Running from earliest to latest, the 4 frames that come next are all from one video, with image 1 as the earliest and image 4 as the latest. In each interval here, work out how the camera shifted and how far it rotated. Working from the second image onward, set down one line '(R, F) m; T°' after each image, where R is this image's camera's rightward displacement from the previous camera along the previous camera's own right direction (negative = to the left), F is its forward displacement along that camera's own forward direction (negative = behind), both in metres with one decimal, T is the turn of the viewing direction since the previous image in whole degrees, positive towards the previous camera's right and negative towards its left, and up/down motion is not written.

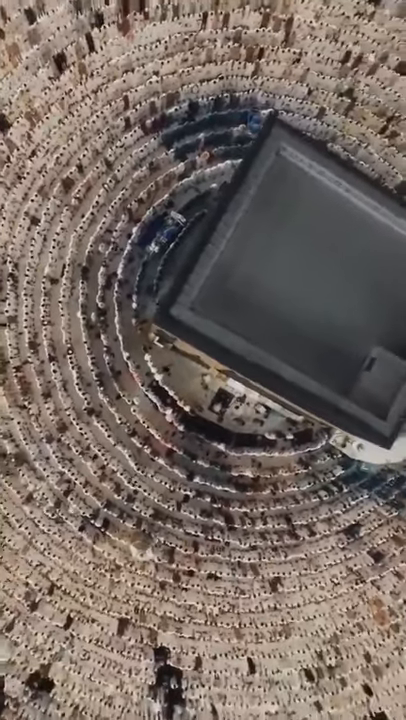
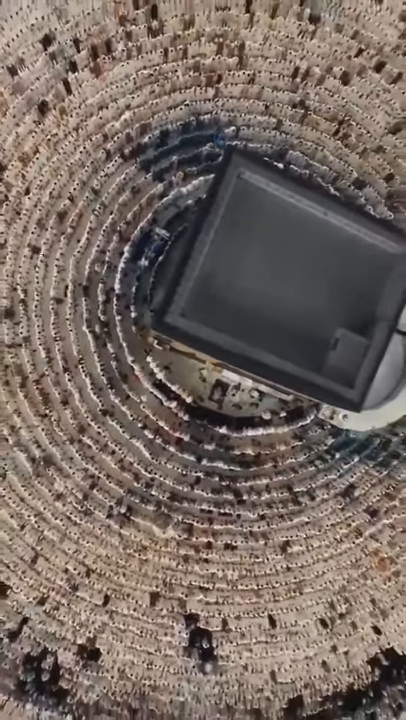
(0.0, -0.8) m; 0°
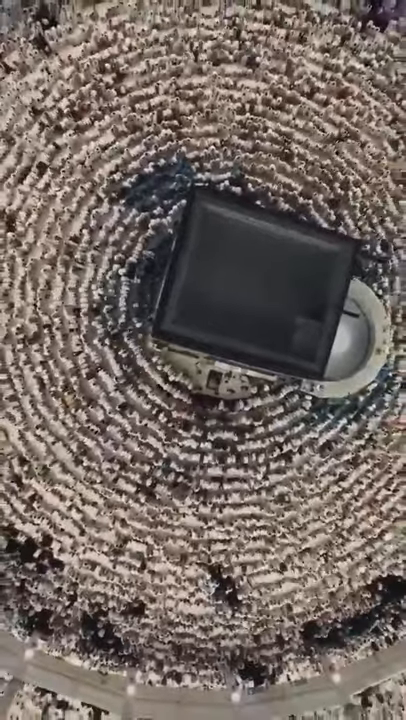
(0.0, -1.6) m; 0°
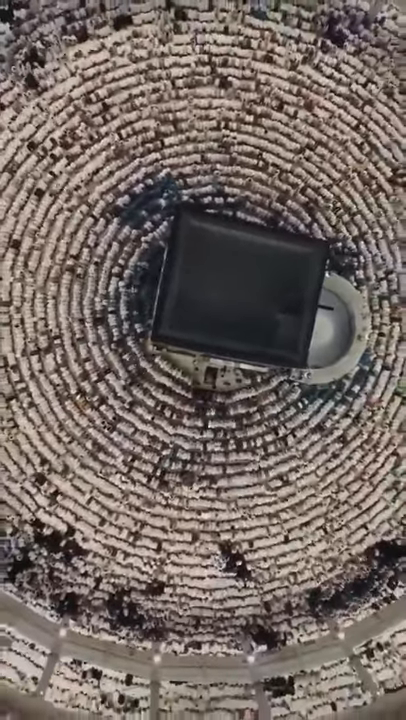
(0.0, -0.9) m; 0°
